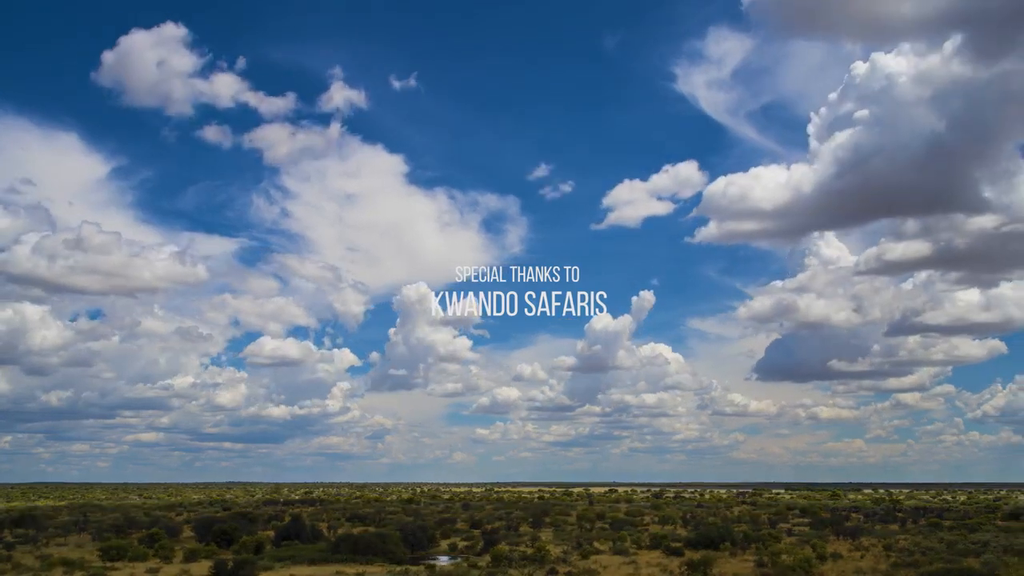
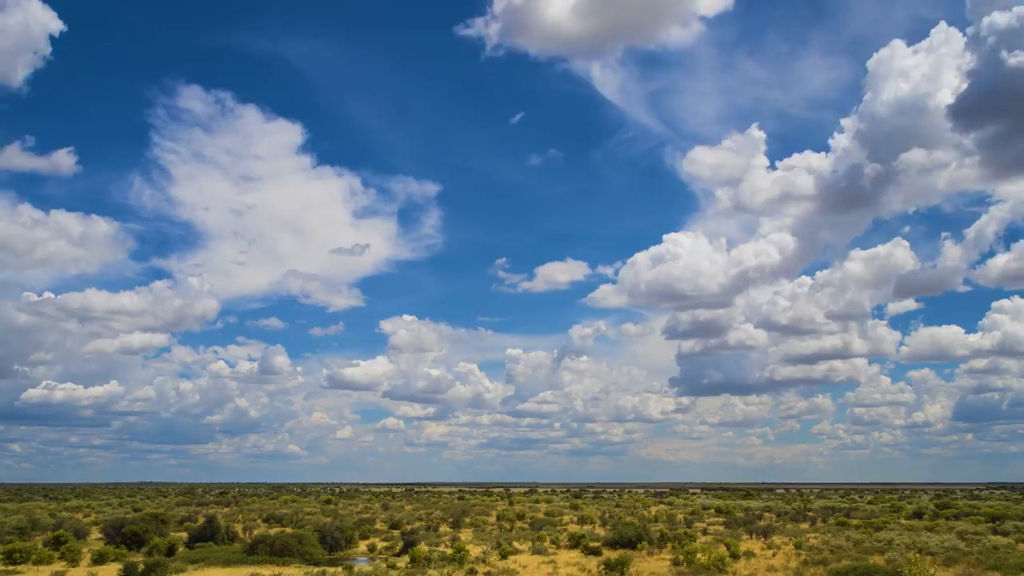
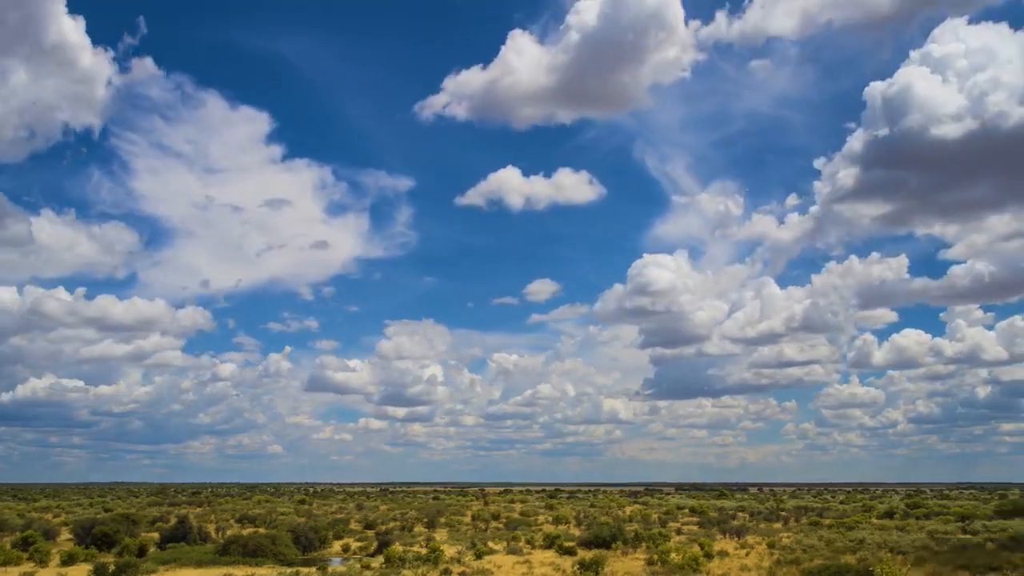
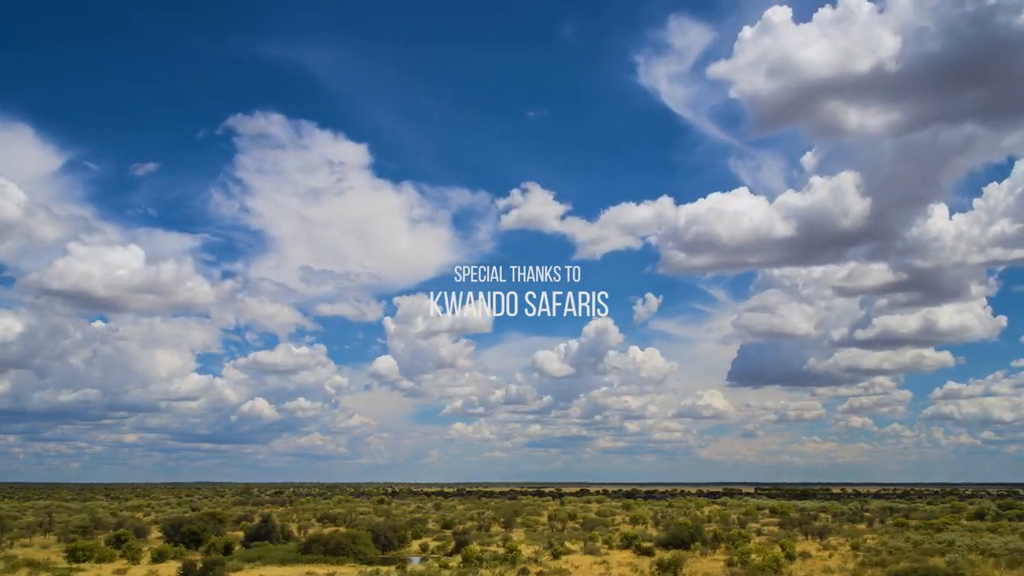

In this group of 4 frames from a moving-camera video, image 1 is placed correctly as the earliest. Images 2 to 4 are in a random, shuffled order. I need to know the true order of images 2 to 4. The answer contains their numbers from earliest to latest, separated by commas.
4, 2, 3
